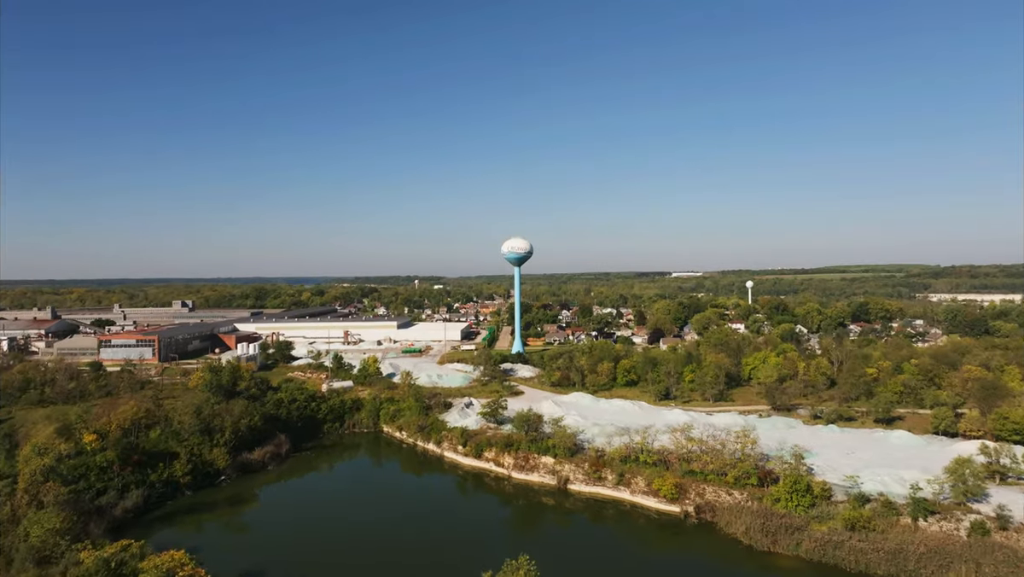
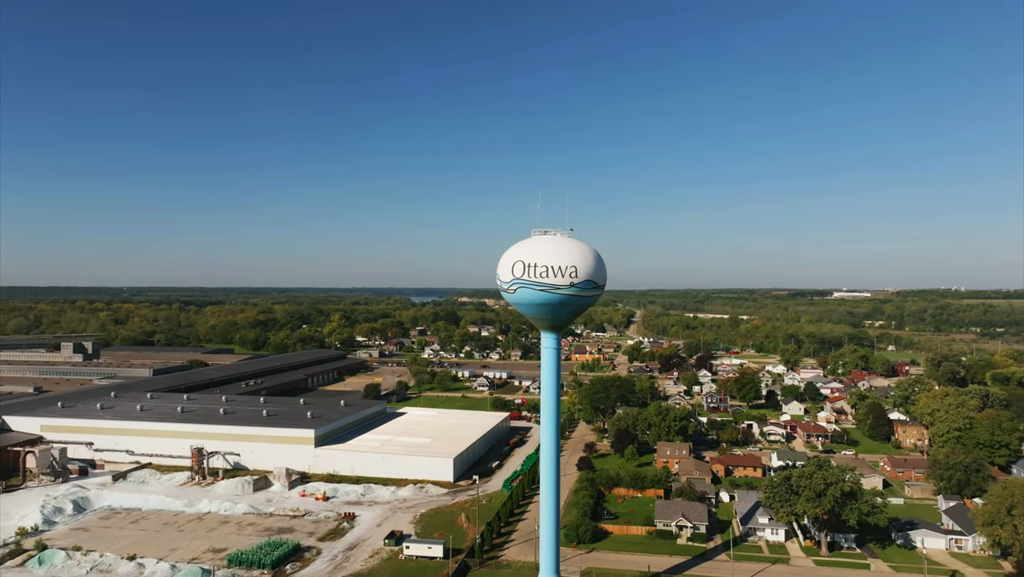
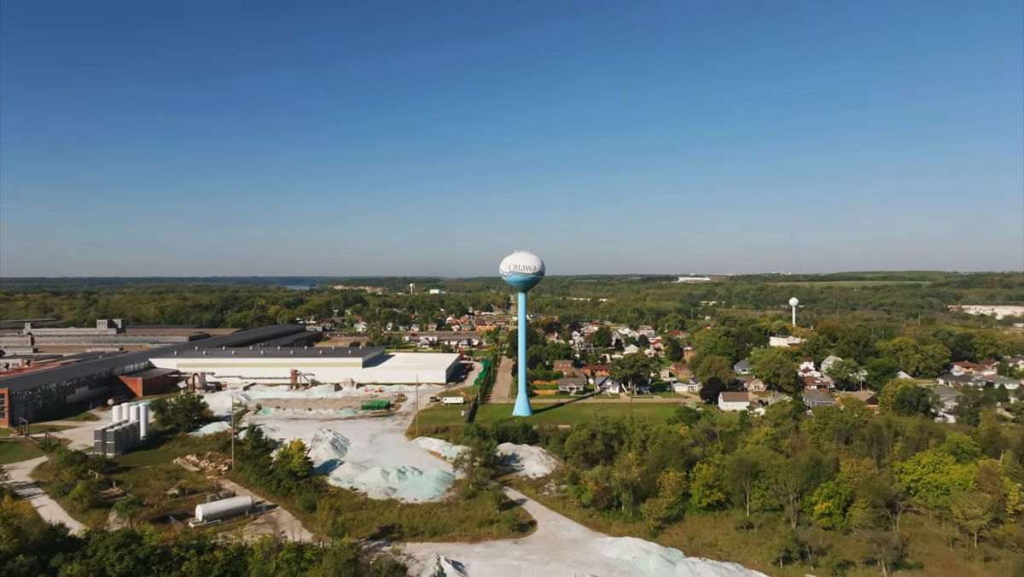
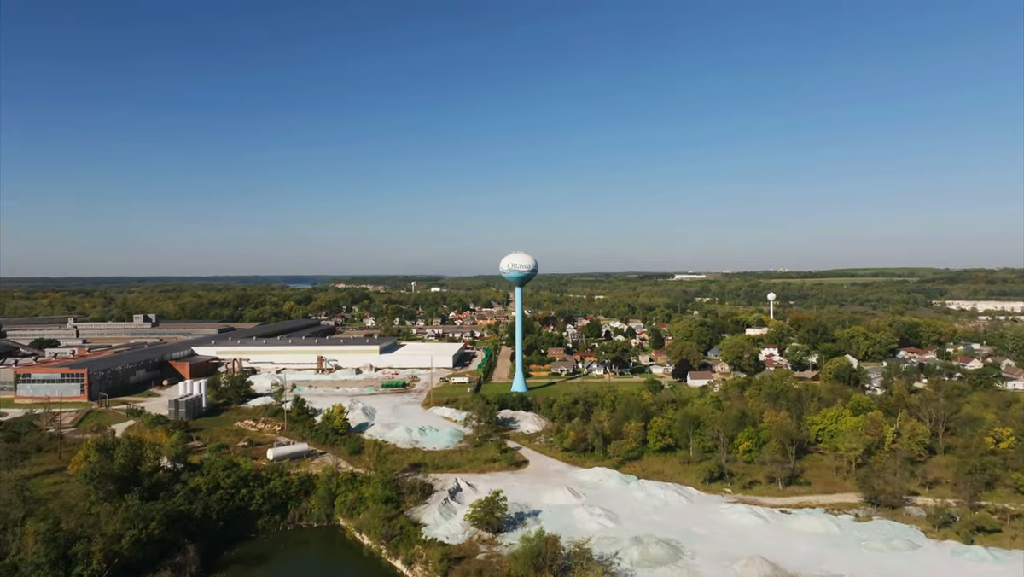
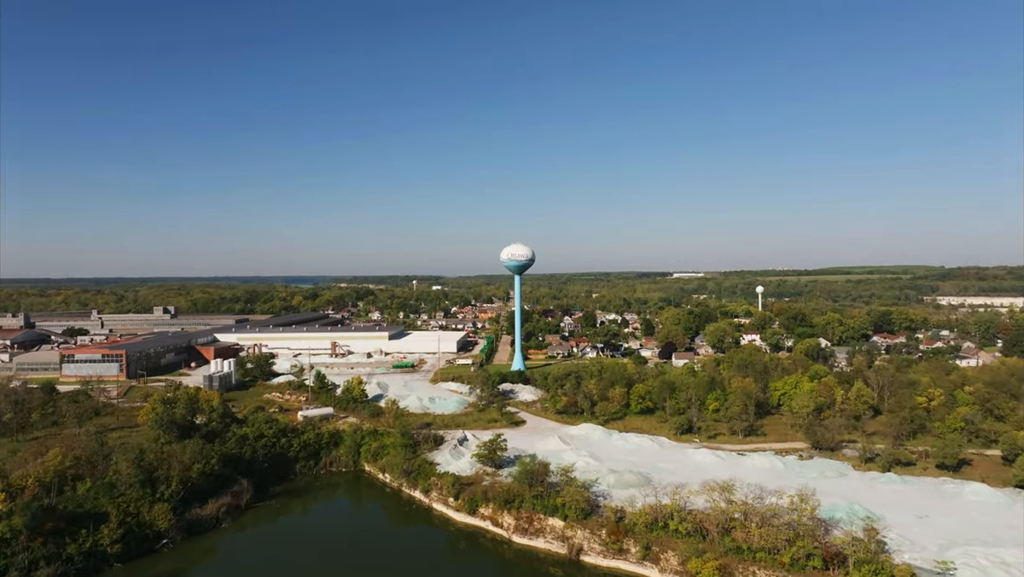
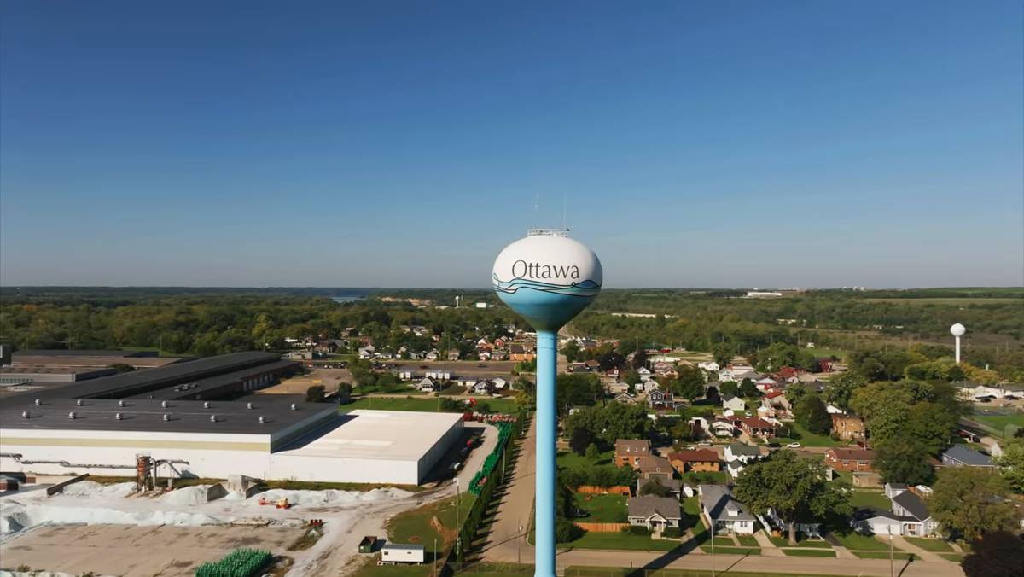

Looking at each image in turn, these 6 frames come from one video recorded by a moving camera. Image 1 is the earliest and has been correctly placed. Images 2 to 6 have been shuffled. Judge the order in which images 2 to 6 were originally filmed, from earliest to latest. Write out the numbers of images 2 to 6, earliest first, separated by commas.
5, 4, 3, 6, 2
